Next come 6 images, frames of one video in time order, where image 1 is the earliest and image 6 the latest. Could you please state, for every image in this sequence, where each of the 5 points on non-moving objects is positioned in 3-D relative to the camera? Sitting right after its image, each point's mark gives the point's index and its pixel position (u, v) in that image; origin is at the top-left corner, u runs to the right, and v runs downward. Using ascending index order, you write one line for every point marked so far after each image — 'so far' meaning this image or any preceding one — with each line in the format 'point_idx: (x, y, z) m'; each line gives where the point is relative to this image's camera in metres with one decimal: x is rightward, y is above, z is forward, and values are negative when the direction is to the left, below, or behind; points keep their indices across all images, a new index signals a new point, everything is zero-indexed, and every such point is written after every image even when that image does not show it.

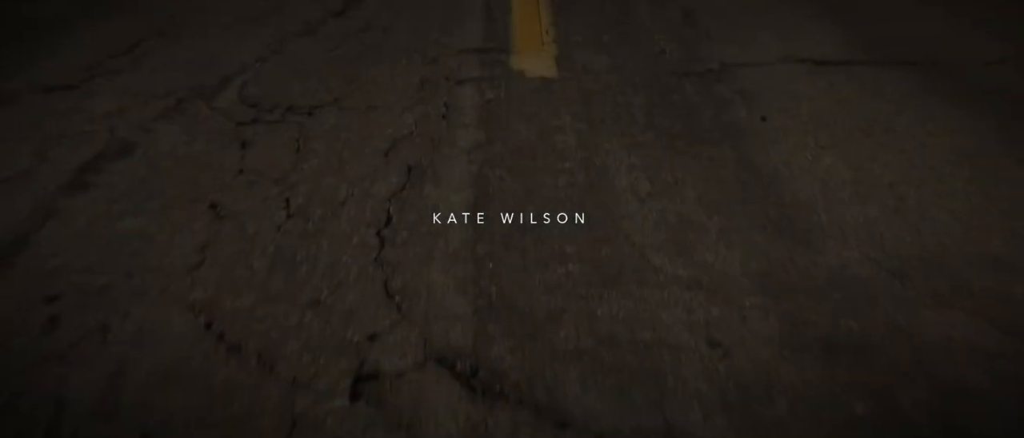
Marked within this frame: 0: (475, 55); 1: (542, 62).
0: (-0.2, +0.8, +2.7) m
1: (+0.1, +0.7, +2.6) m
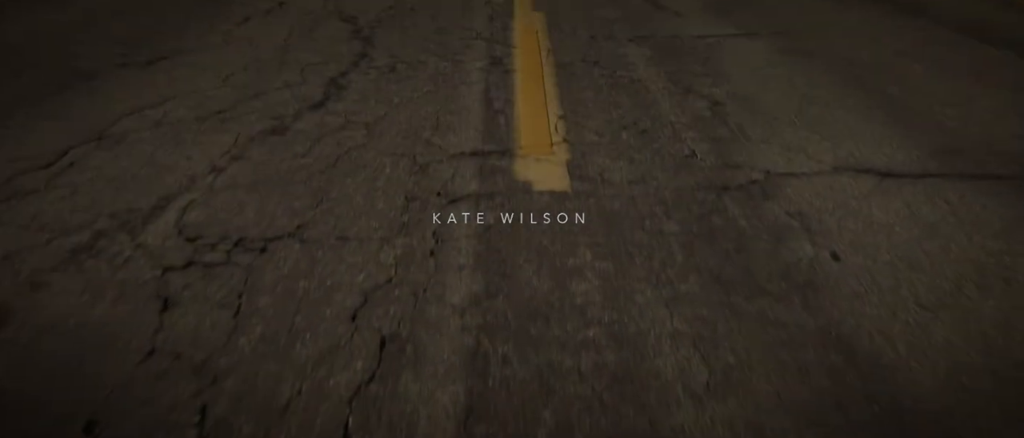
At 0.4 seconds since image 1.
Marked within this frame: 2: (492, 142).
0: (-0.2, +0.2, +2.3) m
1: (+0.2, +0.2, +2.2) m
2: (-0.1, +0.3, +2.5) m
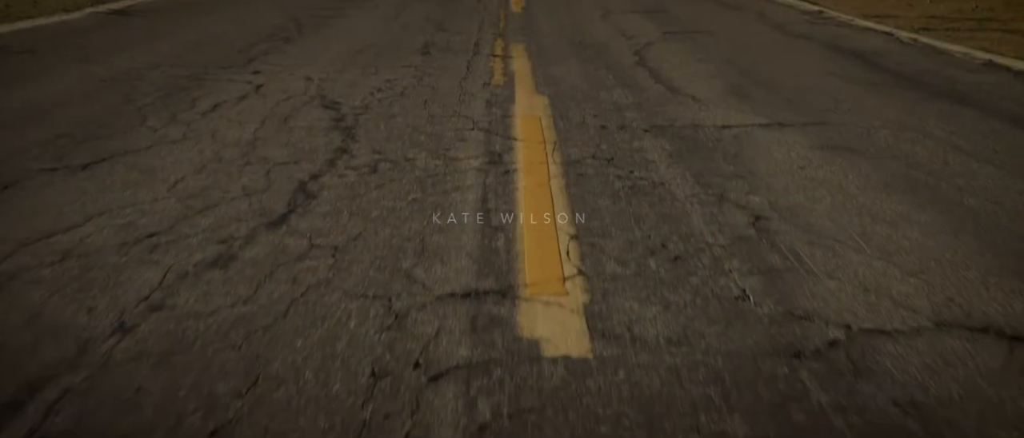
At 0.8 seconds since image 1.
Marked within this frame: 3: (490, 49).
0: (-0.1, -0.3, +1.8) m
1: (+0.2, -0.3, +1.7) m
2: (-0.1, -0.2, +2.0) m
3: (-0.2, +1.7, +5.7) m
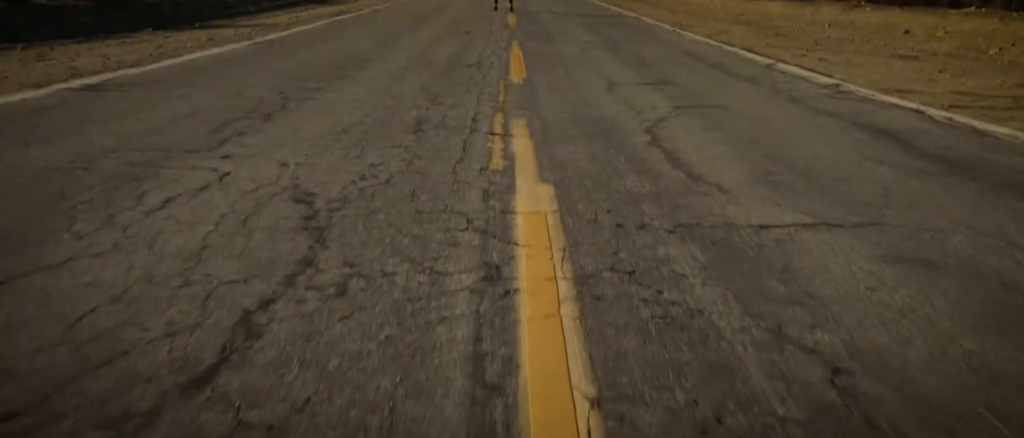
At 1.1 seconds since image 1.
0: (-0.1, -0.7, +1.2) m
1: (+0.2, -0.7, +1.1) m
2: (-0.1, -0.6, +1.4) m
3: (-0.2, +0.9, +5.3) m
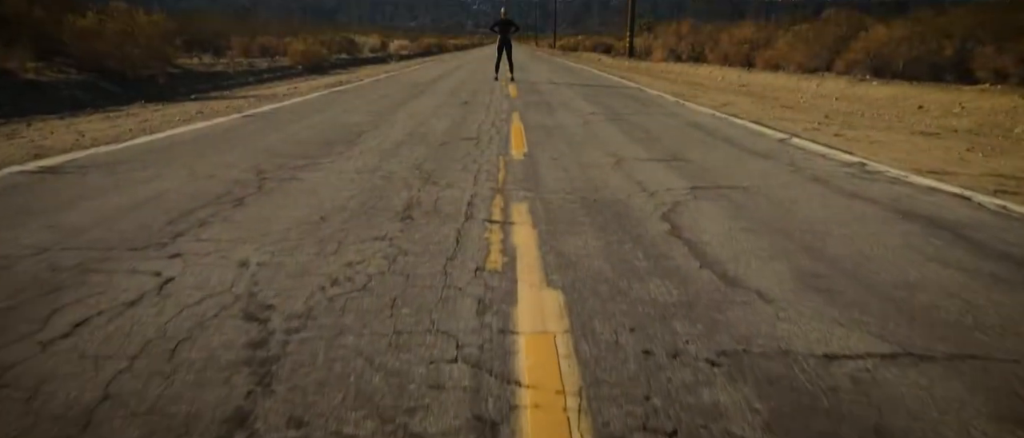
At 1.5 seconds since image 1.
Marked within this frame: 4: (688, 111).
0: (-0.1, -1.0, +0.5) m
1: (+0.2, -1.0, +0.4) m
2: (-0.1, -1.0, +0.7) m
3: (-0.2, +0.1, +4.7) m
4: (+3.7, +2.3, +12.2) m
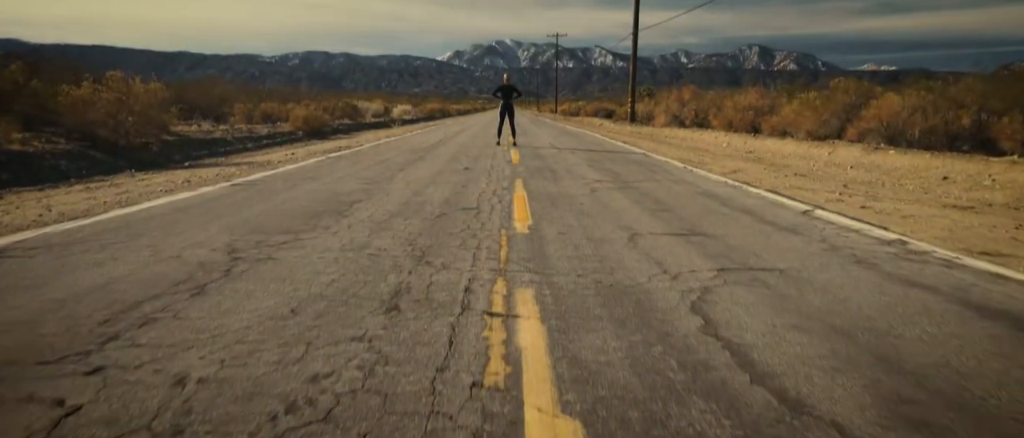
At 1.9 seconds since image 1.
0: (-0.1, -1.2, -0.2) m
1: (+0.2, -1.2, -0.3) m
2: (-0.1, -1.2, 0.0) m
3: (-0.2, -0.6, +4.1) m
4: (+3.8, +0.8, +11.8) m
